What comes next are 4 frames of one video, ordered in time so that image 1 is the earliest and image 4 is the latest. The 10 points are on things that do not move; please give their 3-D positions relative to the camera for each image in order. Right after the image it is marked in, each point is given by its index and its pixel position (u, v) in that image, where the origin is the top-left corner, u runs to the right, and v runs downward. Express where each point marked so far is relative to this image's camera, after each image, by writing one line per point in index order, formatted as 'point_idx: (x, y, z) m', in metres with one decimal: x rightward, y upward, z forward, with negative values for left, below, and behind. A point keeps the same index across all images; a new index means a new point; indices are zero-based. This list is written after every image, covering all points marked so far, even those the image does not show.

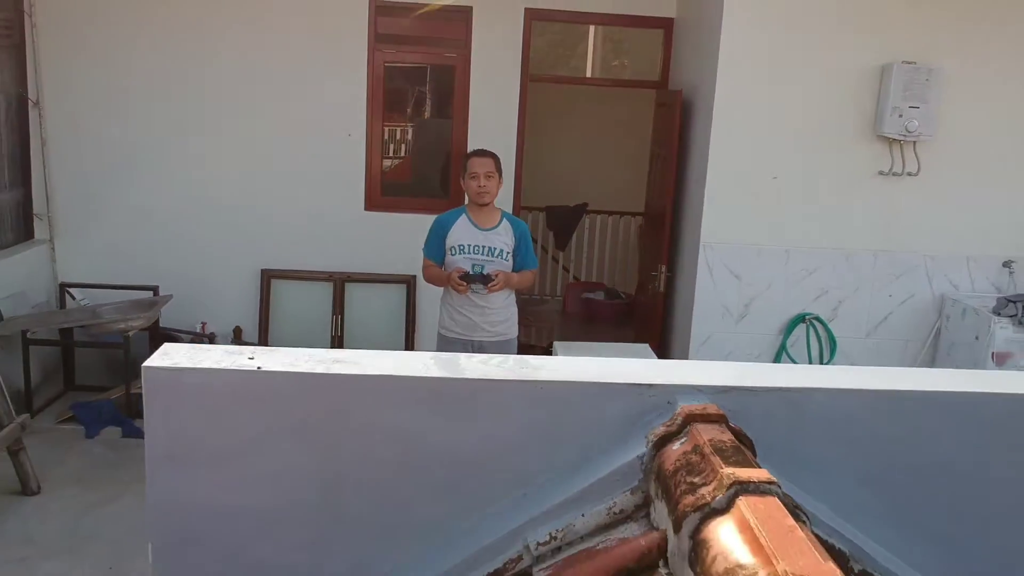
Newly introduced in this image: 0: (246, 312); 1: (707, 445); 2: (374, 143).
0: (-1.4, -0.1, +5.1) m
1: (+0.3, -0.2, +1.3) m
2: (-0.7, +0.8, +5.0) m
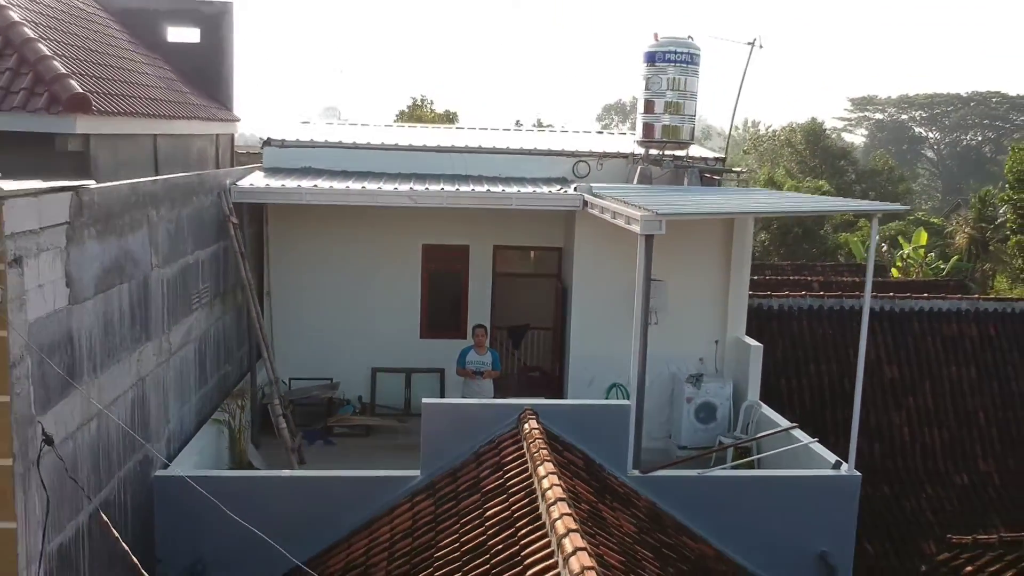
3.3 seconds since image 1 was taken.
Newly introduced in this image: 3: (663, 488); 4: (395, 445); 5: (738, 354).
0: (-1.7, -1.1, +10.7) m
1: (+0.1, -0.9, +6.9) m
2: (-1.0, -0.2, +10.7) m
3: (+1.1, -1.5, +7.2) m
4: (-1.2, -1.5, +9.6) m
5: (+2.3, -0.7, +9.7) m
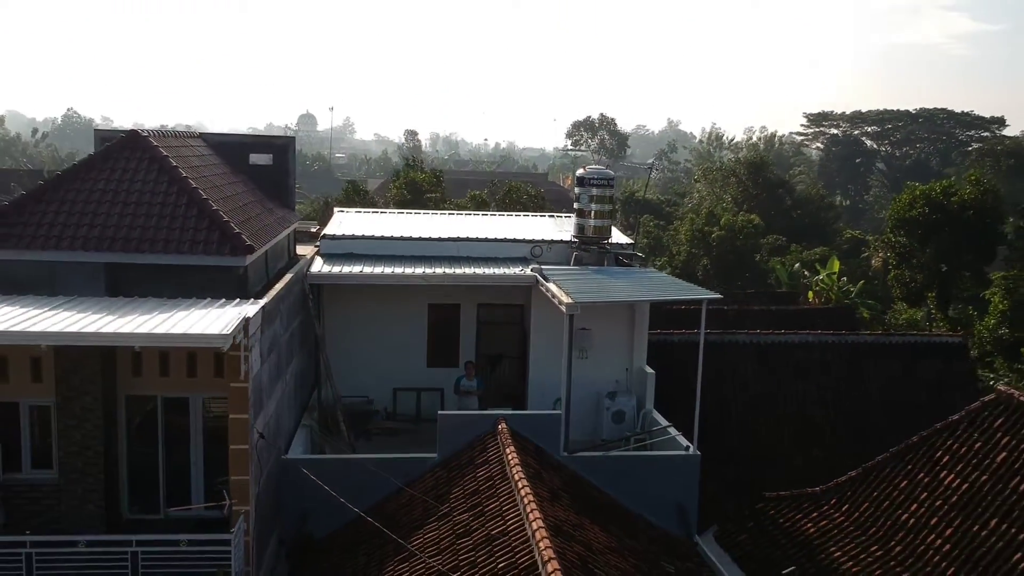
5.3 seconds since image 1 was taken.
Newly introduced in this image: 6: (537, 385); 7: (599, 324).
0: (-2.0, -1.9, +15.5) m
1: (-0.1, -1.6, +11.8) m
2: (-1.3, -0.9, +15.5) m
3: (+0.9, -2.2, +12.1) m
4: (-1.5, -2.3, +14.4) m
5: (+2.0, -1.4, +14.7) m
6: (+0.4, -1.5, +14.7) m
7: (+1.3, -0.6, +14.7) m
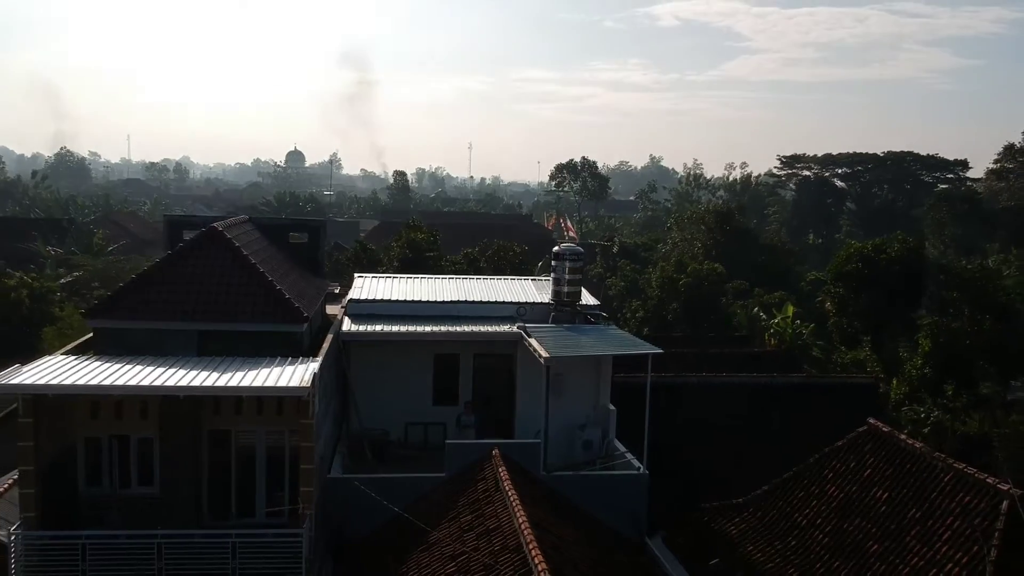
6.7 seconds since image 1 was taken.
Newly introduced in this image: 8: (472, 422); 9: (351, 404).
0: (-2.2, -2.9, +19.1) m
1: (-0.3, -2.6, +15.4) m
2: (-1.6, -2.0, +19.1) m
3: (+0.7, -3.2, +15.7) m
4: (-1.7, -3.3, +18.0) m
5: (+1.8, -2.4, +18.3) m
6: (+0.2, -2.5, +18.3) m
7: (+1.1, -1.6, +18.3) m
8: (-0.8, -2.5, +17.6) m
9: (-3.3, -2.3, +18.6) m
